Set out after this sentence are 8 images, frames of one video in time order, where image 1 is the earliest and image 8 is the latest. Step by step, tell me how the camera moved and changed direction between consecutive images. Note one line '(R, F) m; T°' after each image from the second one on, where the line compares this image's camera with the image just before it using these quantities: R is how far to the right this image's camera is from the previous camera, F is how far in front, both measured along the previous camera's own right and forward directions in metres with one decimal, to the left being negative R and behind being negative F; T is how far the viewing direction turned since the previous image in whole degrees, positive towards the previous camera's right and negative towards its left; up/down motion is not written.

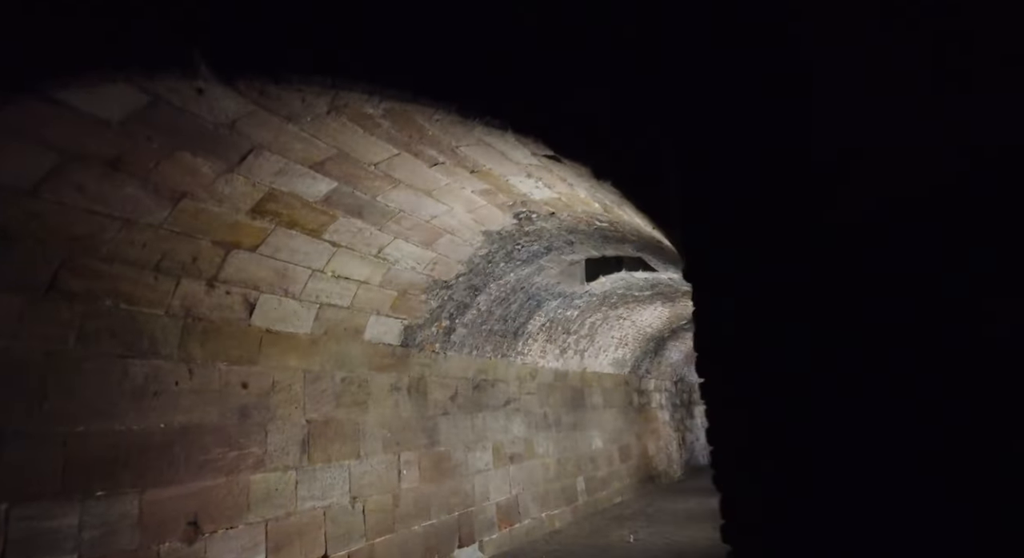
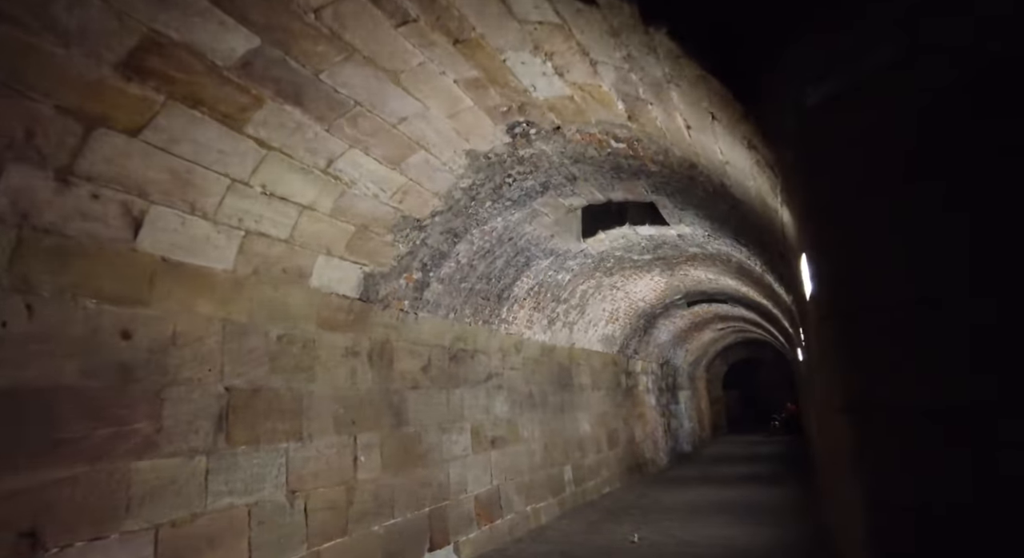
(-0.1, +1.0) m; +3°
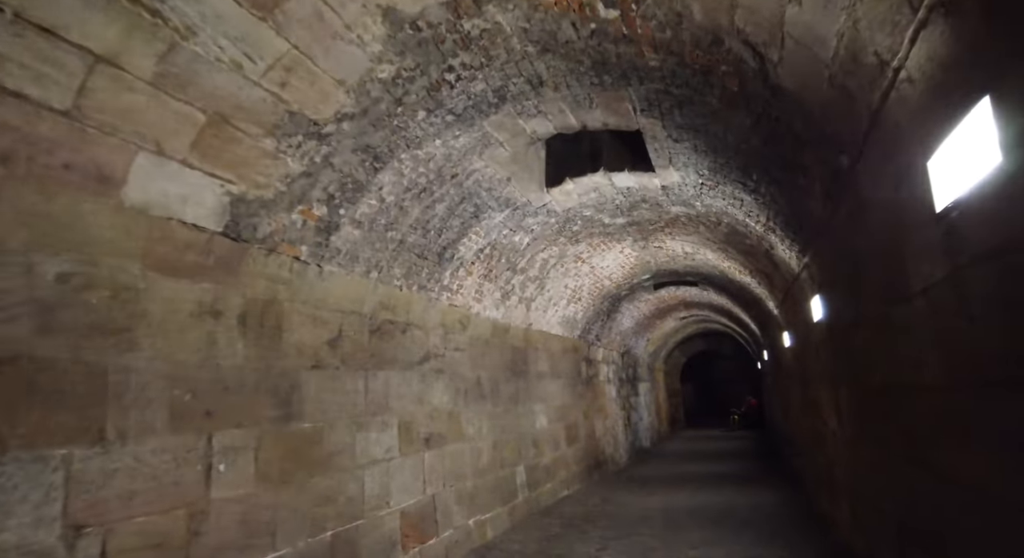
(+0.1, +1.2) m; +5°
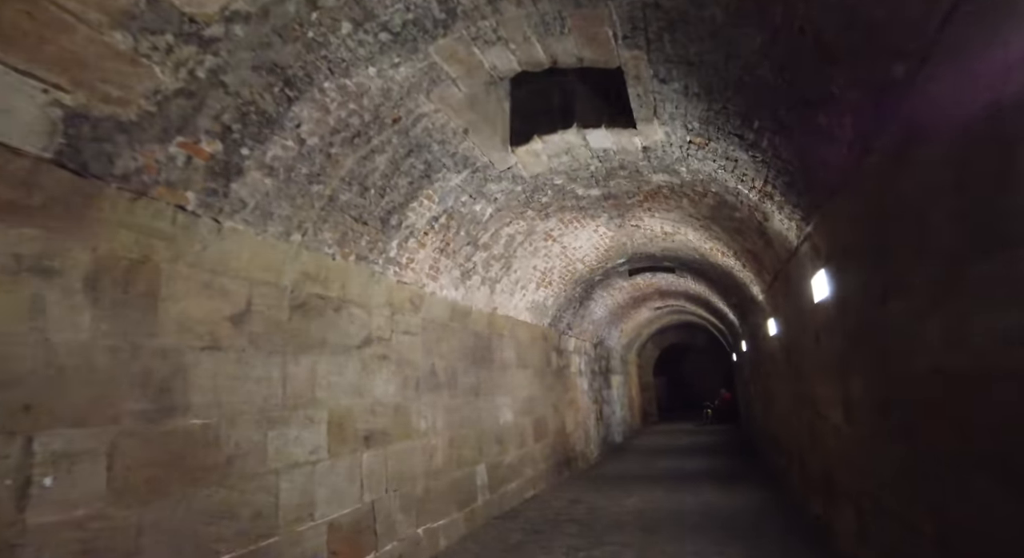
(+0.1, +0.7) m; +3°
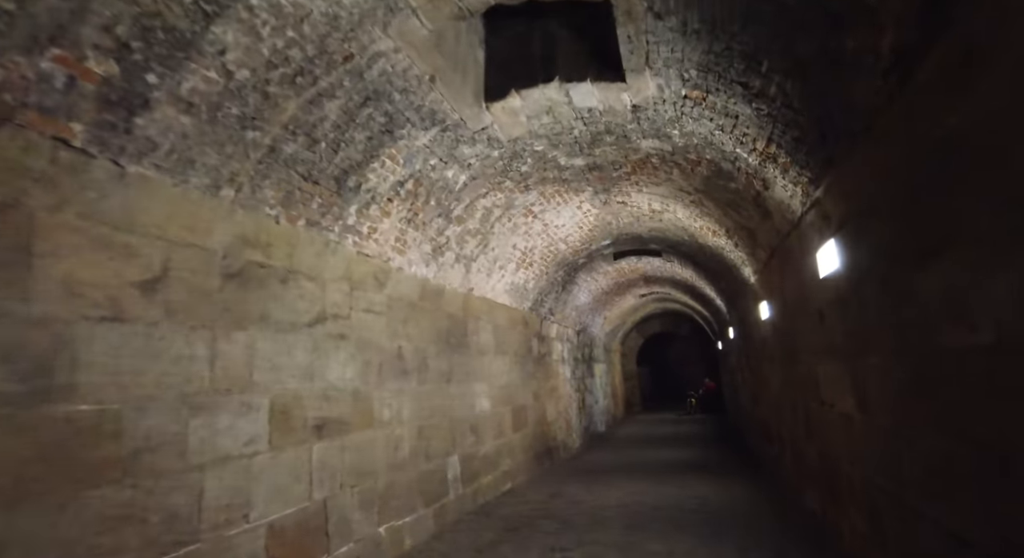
(+0.1, +0.4) m; +2°
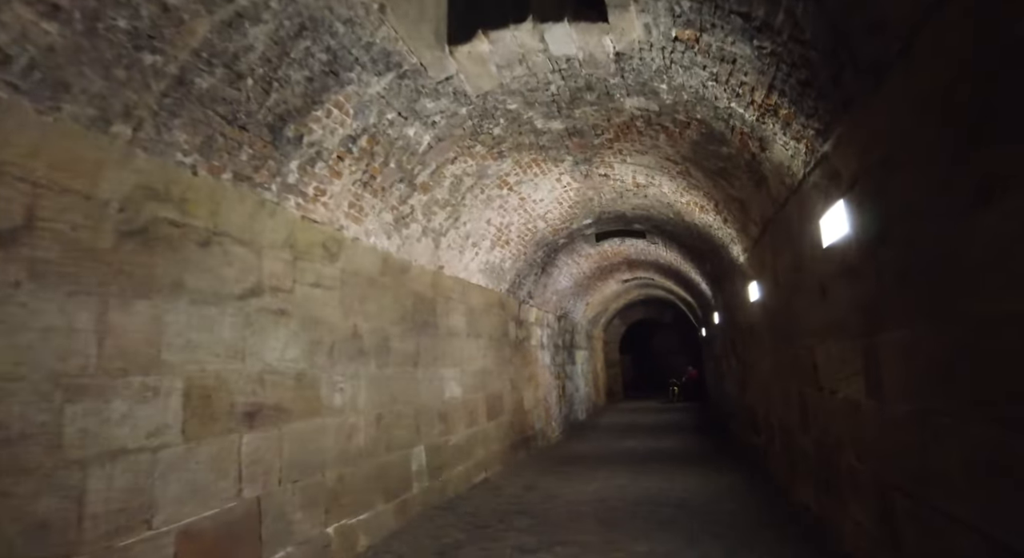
(+0.1, +0.4) m; +2°
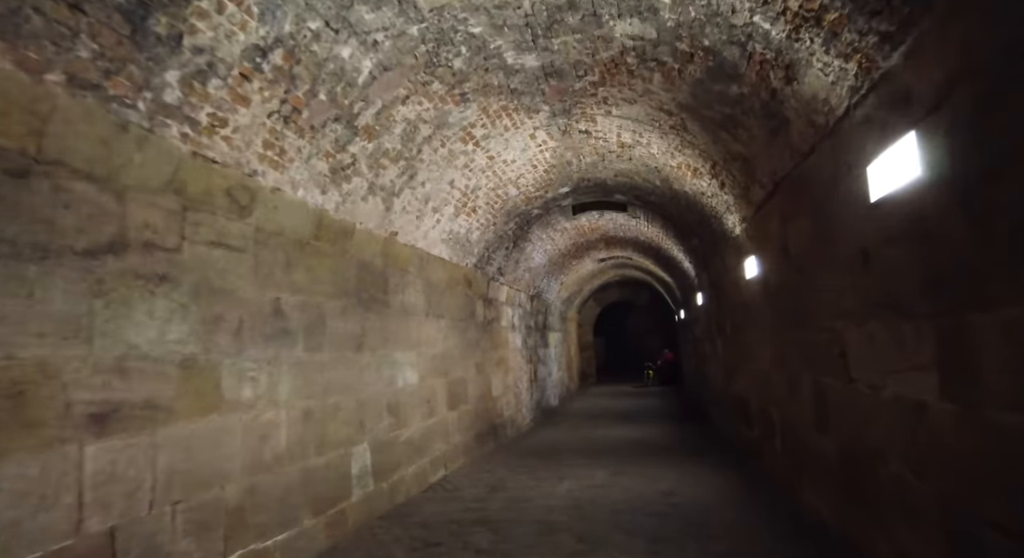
(+0.1, +0.8) m; +3°
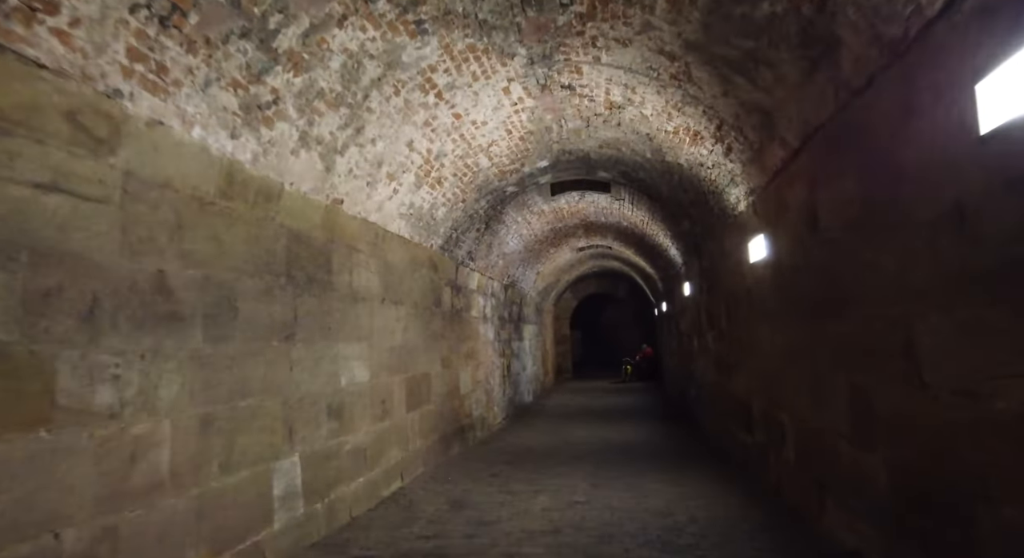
(+0.1, +0.8) m; +3°
